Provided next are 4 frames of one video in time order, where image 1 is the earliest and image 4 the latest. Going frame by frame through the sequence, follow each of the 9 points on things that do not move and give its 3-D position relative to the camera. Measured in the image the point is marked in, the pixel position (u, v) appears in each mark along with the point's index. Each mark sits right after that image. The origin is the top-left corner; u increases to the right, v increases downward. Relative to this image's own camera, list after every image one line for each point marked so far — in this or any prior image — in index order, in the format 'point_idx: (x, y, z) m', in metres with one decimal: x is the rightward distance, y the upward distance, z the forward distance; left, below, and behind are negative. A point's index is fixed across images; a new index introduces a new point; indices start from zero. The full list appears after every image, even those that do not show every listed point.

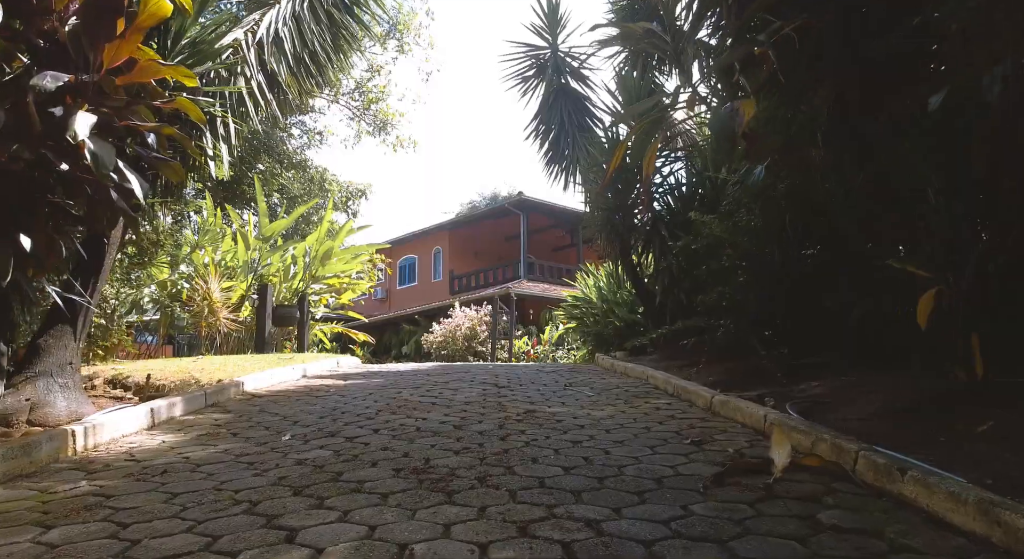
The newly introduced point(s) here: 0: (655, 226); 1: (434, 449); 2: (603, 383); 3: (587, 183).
0: (+1.8, +0.7, +8.7) m
1: (-0.4, -0.8, +3.4) m
2: (+0.9, -1.0, +6.6) m
3: (+1.1, +1.3, +9.7) m
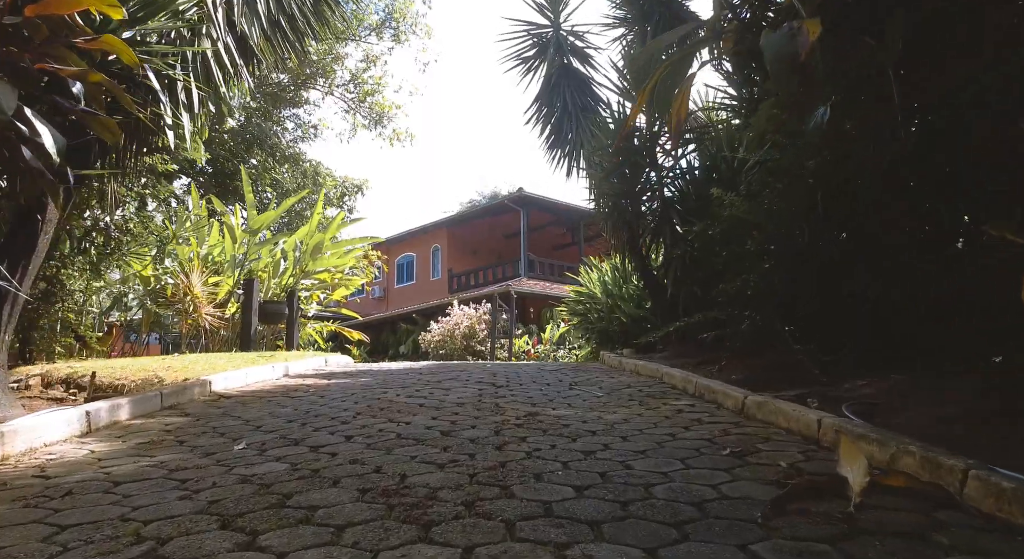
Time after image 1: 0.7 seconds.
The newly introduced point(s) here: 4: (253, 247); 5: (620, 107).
0: (+1.8, +0.8, +8.0) m
1: (-0.4, -0.7, +2.8) m
2: (+0.9, -0.9, +5.9) m
3: (+1.1, +1.5, +9.1) m
4: (-4.7, +0.6, +12.5) m
5: (+1.4, +2.2, +8.8) m
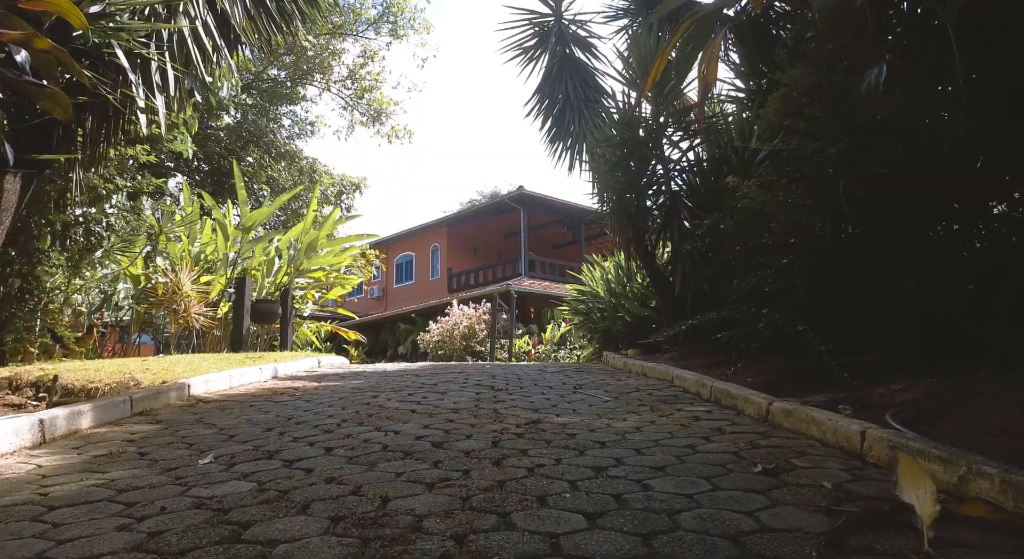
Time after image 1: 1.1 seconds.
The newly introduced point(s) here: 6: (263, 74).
0: (+1.8, +0.8, +7.7) m
1: (-0.4, -0.7, +2.4) m
2: (+0.9, -0.9, +5.6) m
3: (+1.1, +1.5, +8.7) m
4: (-4.7, +0.6, +12.1) m
5: (+1.4, +2.2, +8.4) m
6: (-5.7, +4.7, +15.9) m
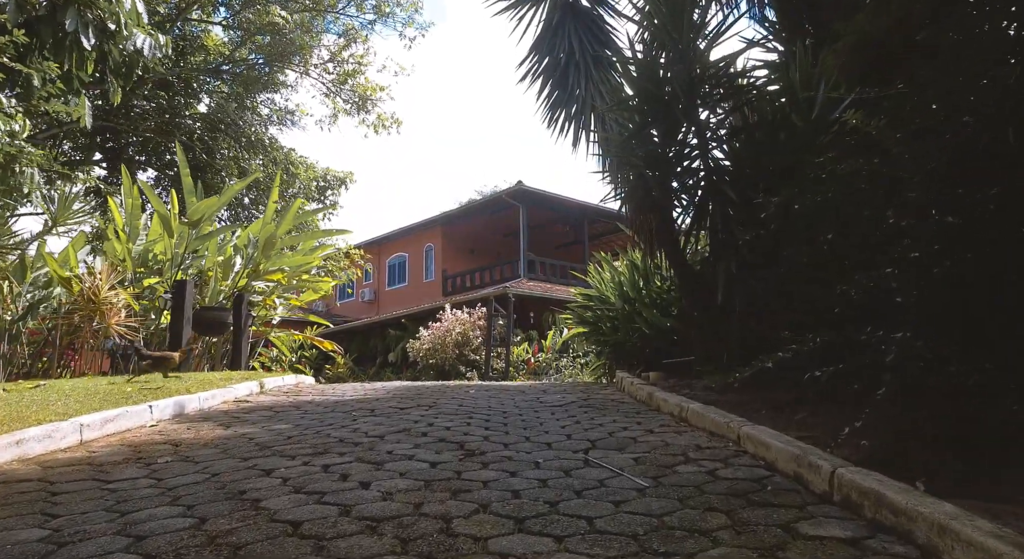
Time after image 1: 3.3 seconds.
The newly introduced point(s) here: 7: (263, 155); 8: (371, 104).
0: (+1.7, +0.8, +5.8) m
1: (-0.5, -0.7, +0.5) m
2: (+0.7, -0.9, +3.7) m
3: (+1.0, +1.5, +6.8) m
4: (-4.8, +0.6, +10.2) m
5: (+1.3, +2.2, +6.5) m
6: (-5.8, +4.6, +14.1) m
7: (-5.4, +2.7, +14.5) m
8: (-3.6, +4.4, +16.9) m
